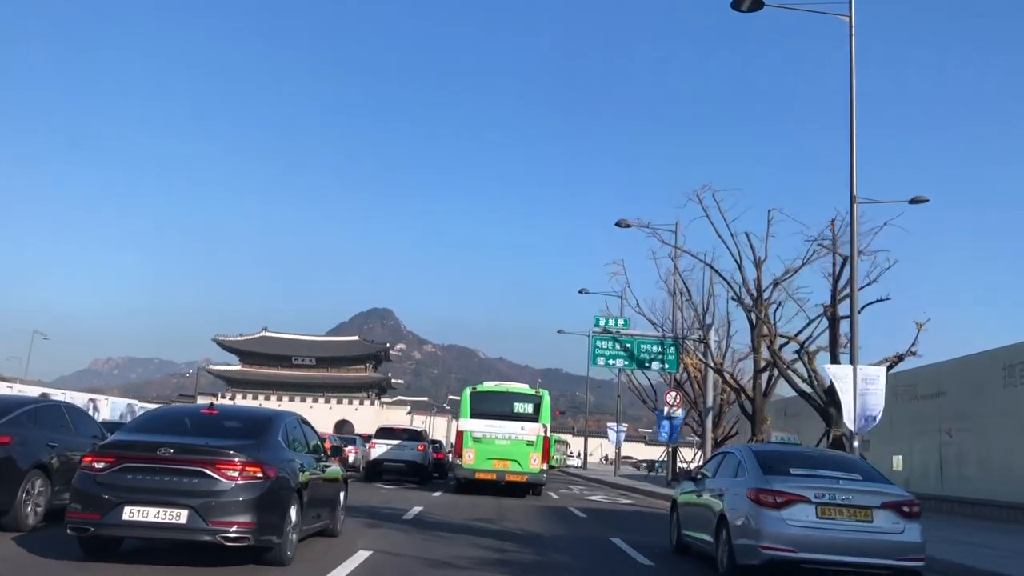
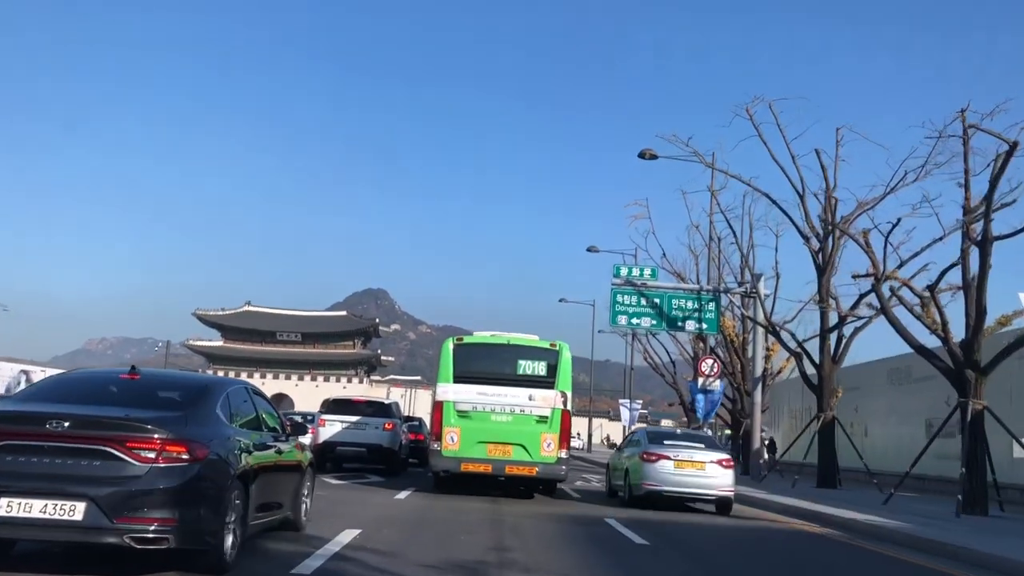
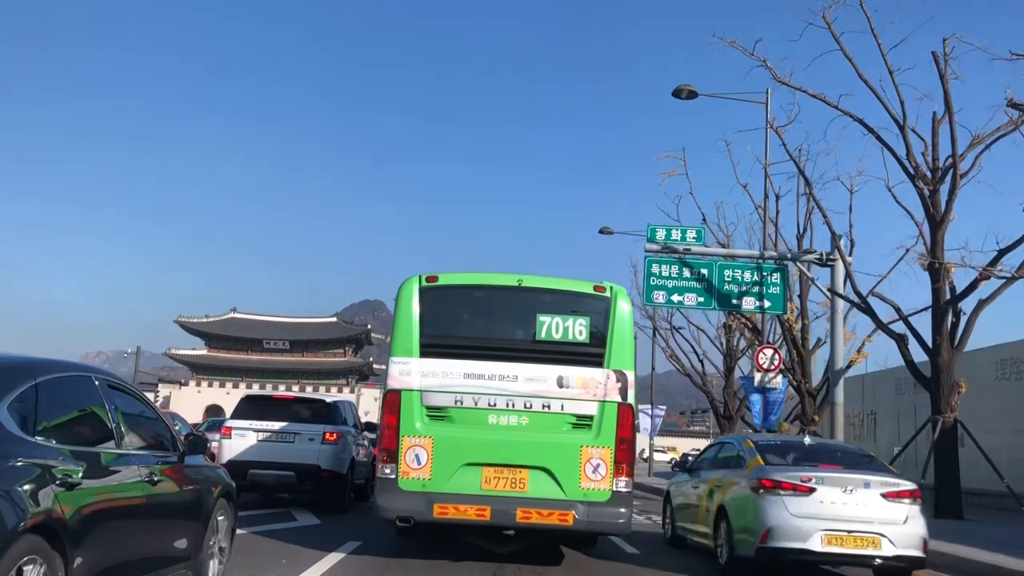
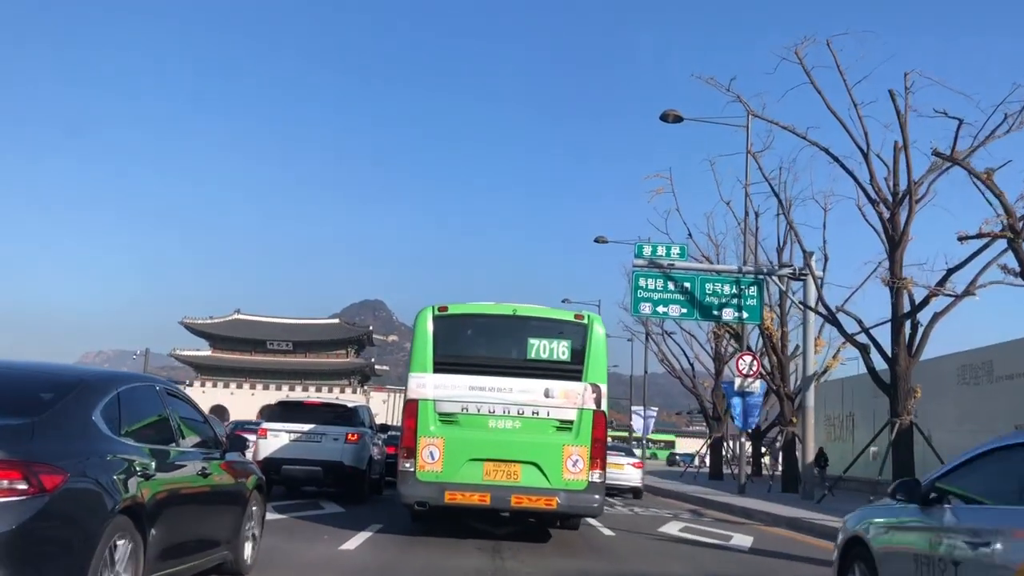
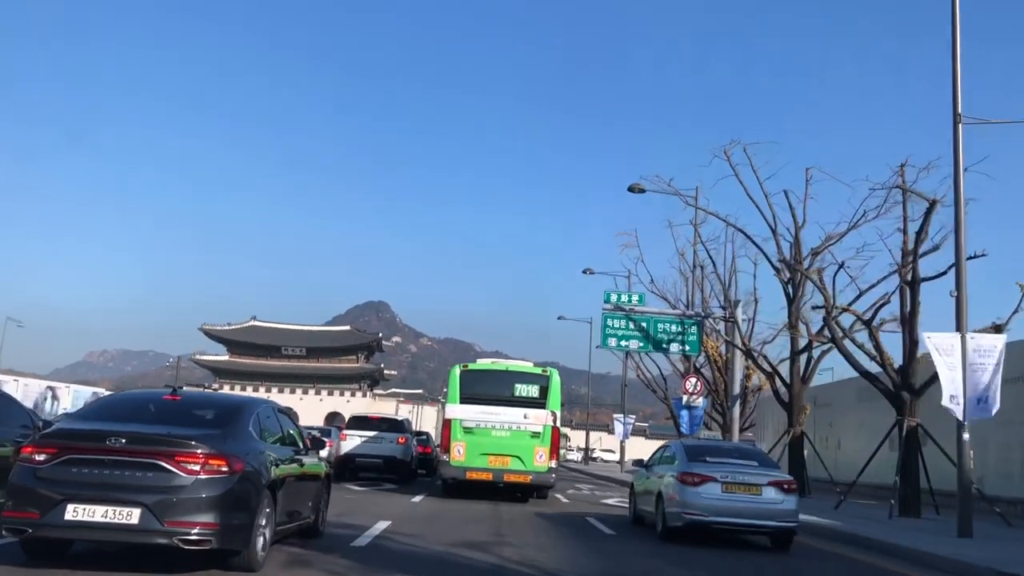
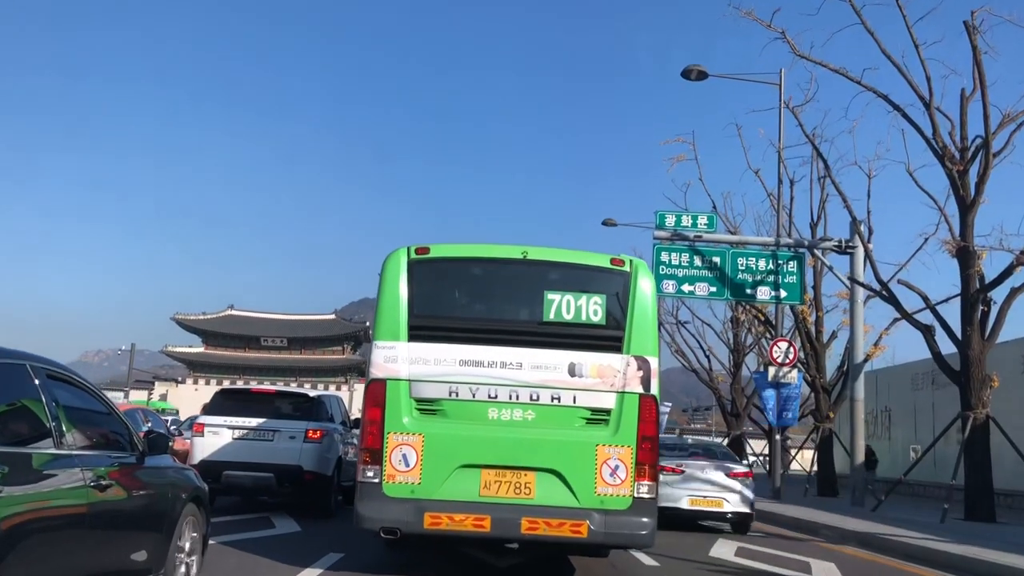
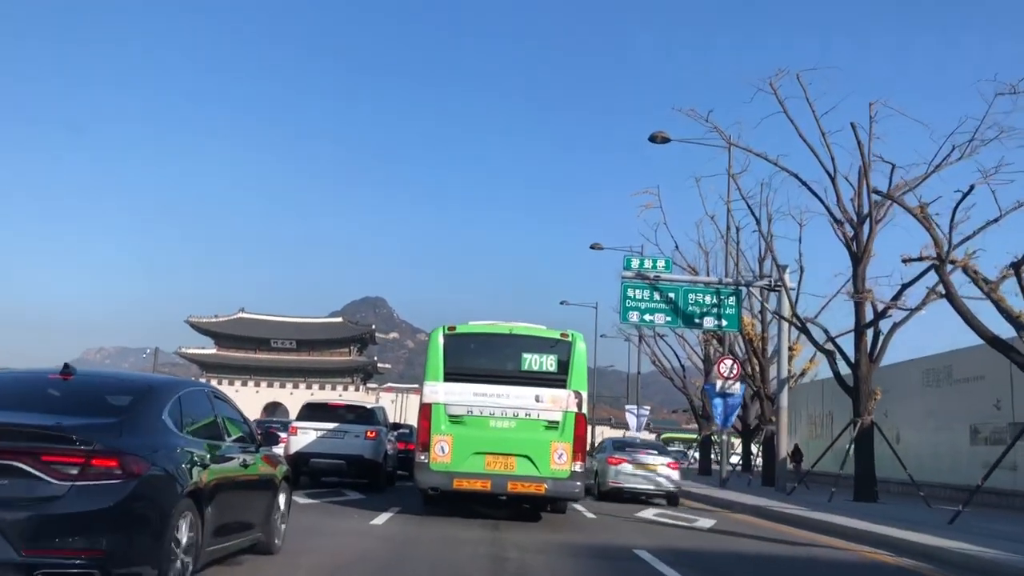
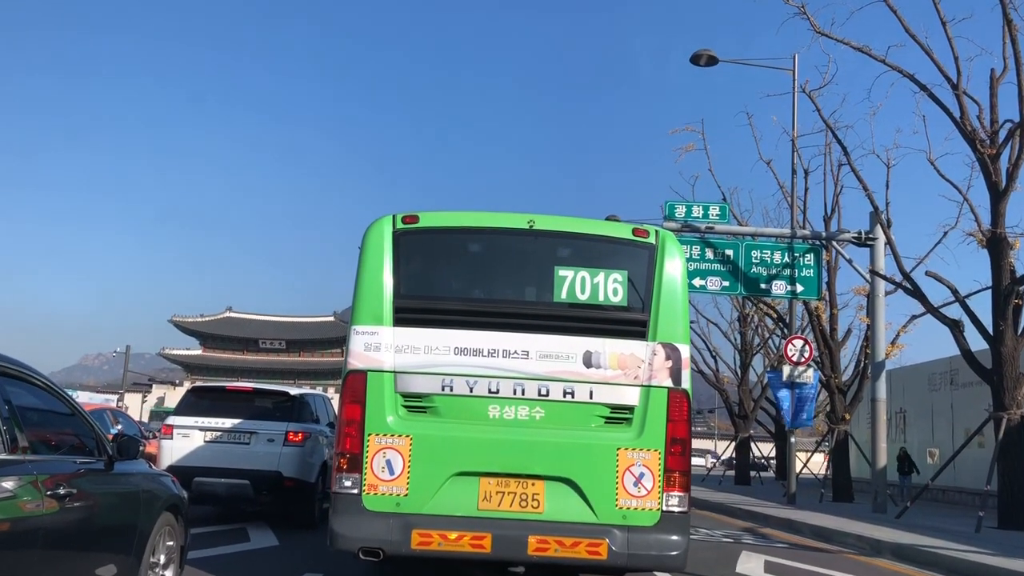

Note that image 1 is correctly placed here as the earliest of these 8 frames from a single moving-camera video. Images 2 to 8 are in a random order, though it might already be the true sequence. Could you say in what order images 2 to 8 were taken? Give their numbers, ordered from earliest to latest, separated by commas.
5, 2, 7, 4, 3, 6, 8
